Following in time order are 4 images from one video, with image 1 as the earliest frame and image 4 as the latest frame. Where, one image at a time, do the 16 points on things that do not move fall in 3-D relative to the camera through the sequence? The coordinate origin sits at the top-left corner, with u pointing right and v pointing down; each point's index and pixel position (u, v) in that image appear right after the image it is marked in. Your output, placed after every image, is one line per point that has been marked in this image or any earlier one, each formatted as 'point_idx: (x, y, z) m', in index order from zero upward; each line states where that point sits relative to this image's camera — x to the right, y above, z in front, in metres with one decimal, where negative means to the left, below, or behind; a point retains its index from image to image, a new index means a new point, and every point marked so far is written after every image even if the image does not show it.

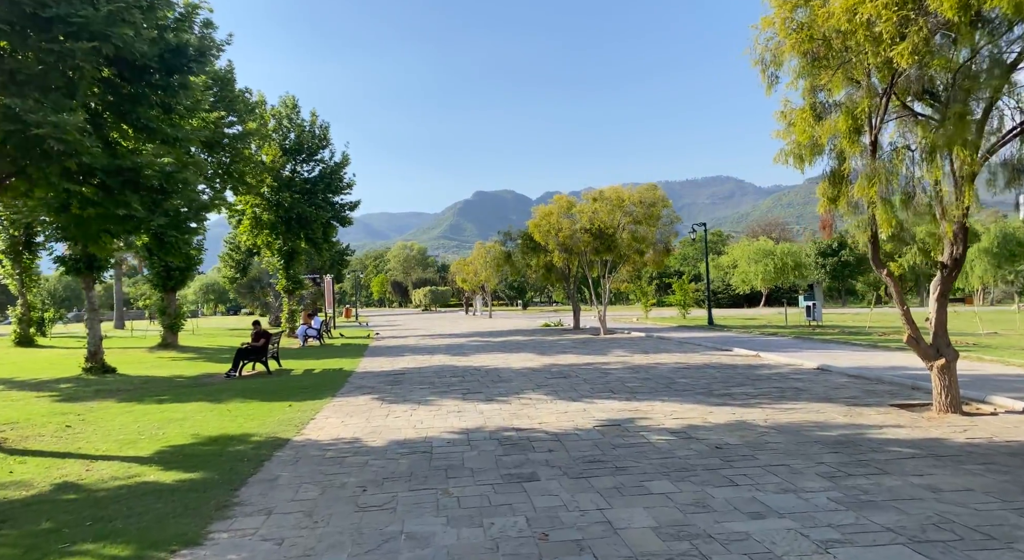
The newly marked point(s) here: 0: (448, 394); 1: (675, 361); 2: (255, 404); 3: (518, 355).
0: (-1.1, -2.0, +11.3) m
1: (+3.6, -1.8, +14.5) m
2: (-4.5, -2.1, +11.5) m
3: (+0.2, -2.0, +17.4) m
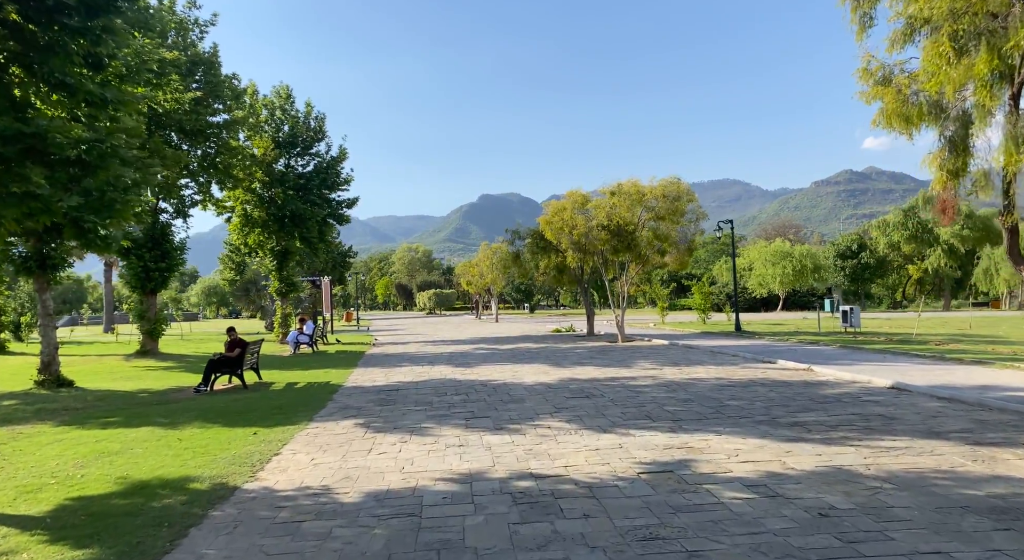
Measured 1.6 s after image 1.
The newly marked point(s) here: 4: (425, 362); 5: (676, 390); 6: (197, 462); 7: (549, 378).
0: (-0.9, -2.0, +9.3) m
1: (+3.8, -1.8, +12.4) m
2: (-4.3, -2.1, +9.5) m
3: (+0.4, -2.0, +15.4) m
4: (-2.4, -2.2, +18.0) m
5: (+2.7, -1.8, +10.9) m
6: (-3.6, -2.1, +7.7) m
7: (+0.7, -2.0, +13.2) m
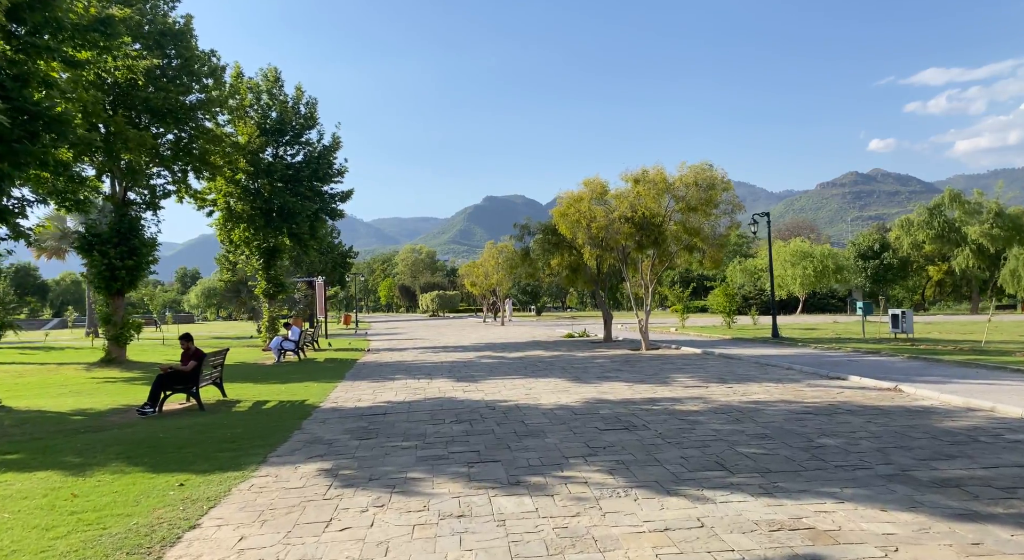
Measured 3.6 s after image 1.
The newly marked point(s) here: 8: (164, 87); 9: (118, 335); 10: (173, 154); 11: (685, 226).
0: (-0.7, -1.9, +6.9) m
1: (+4.0, -1.8, +9.9) m
2: (-4.1, -2.1, +7.1) m
3: (+0.7, -2.0, +12.9) m
4: (-2.1, -2.2, +15.6) m
5: (+2.9, -1.8, +8.5) m
6: (-3.5, -2.0, +5.2) m
7: (+1.0, -1.9, +10.7) m
8: (-9.7, +5.4, +18.6) m
9: (-11.8, -1.6, +19.9) m
10: (-10.1, +3.8, +19.8) m
11: (+4.8, +1.5, +18.4) m
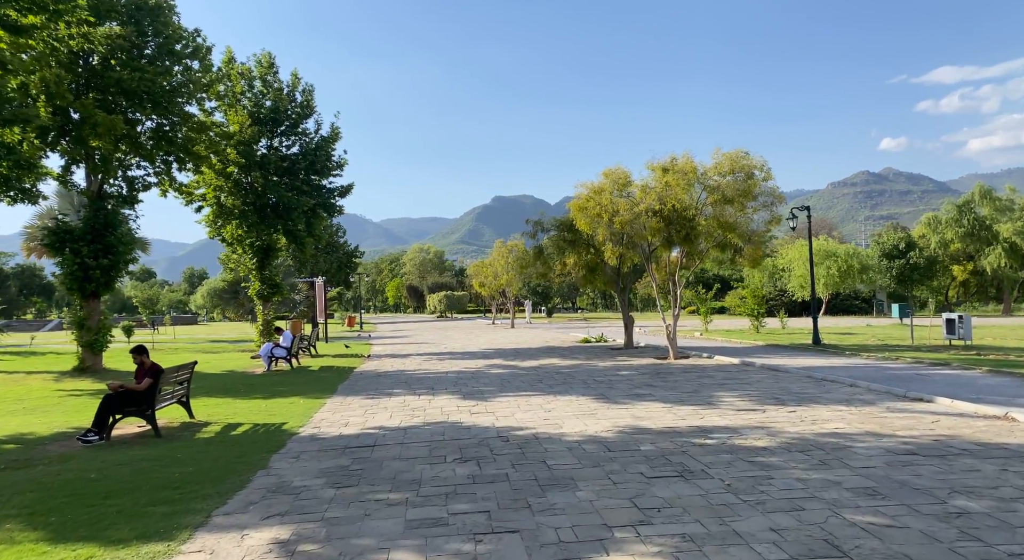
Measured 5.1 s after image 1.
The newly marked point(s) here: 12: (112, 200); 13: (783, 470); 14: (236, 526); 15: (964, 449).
0: (-0.5, -2.0, +5.0) m
1: (+4.2, -1.8, +8.0) m
2: (-3.9, -2.1, +5.2) m
3: (+0.9, -2.0, +11.0) m
4: (-1.8, -2.2, +13.7) m
5: (+3.1, -1.8, +6.5) m
6: (-3.3, -2.1, +3.4) m
7: (+1.2, -2.0, +8.8) m
8: (-9.4, +5.4, +16.8) m
9: (-11.4, -1.7, +18.1) m
10: (-9.7, +3.7, +18.0) m
11: (+5.1, +1.5, +16.4) m
12: (-11.2, +2.3, +18.6) m
13: (+2.6, -1.8, +6.4) m
14: (-2.3, -2.1, +5.6) m
15: (+4.7, -1.7, +6.8) m
